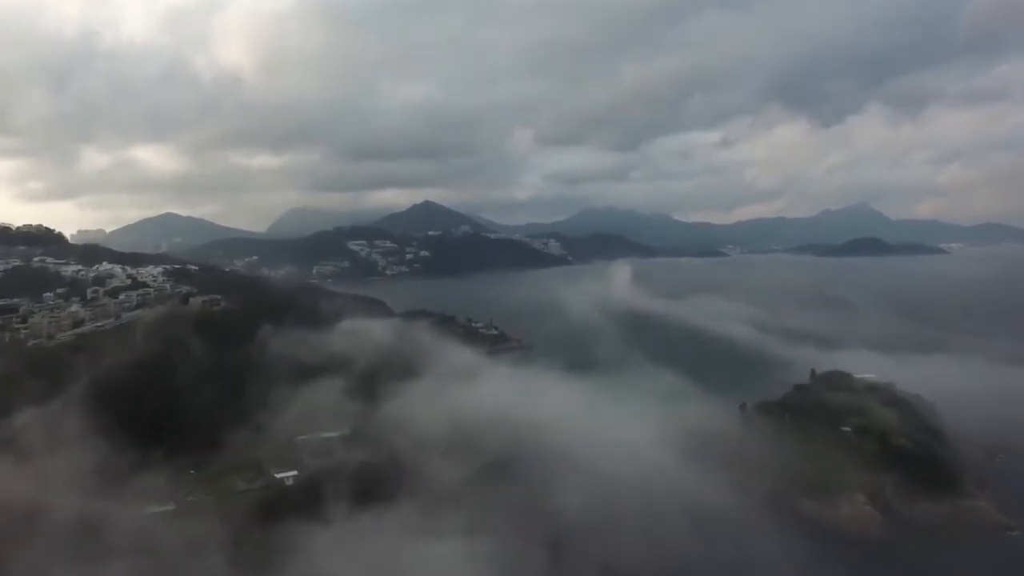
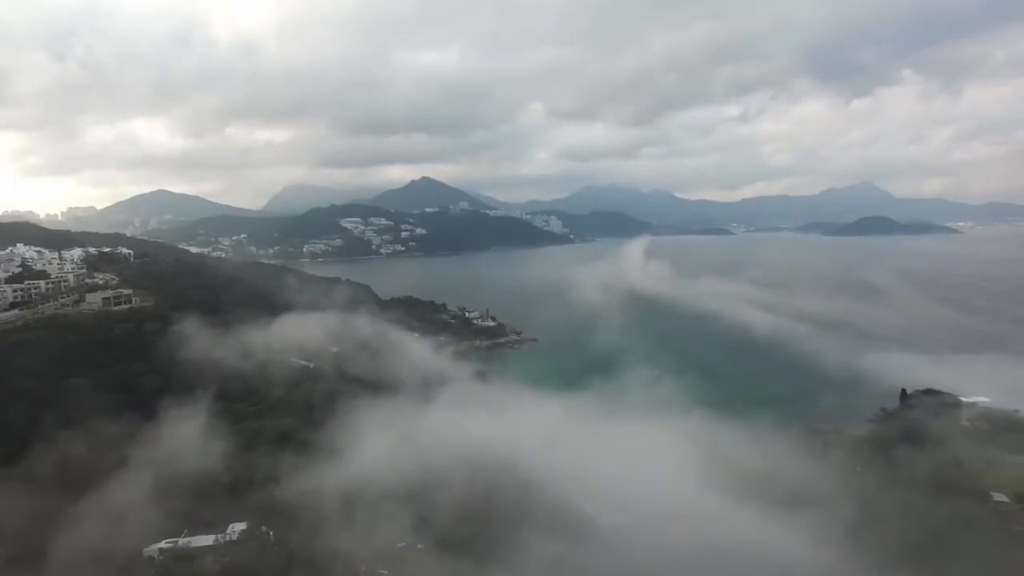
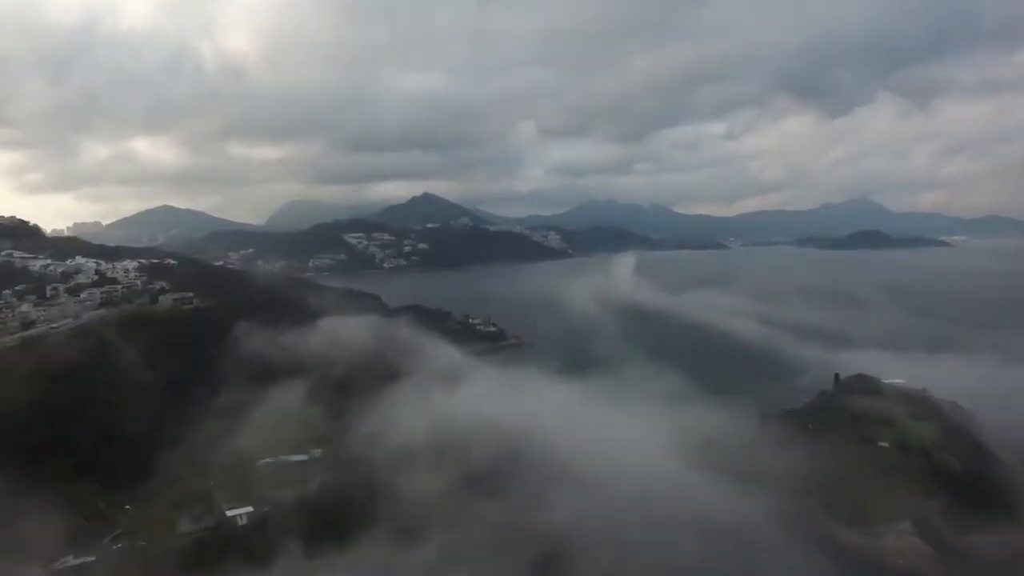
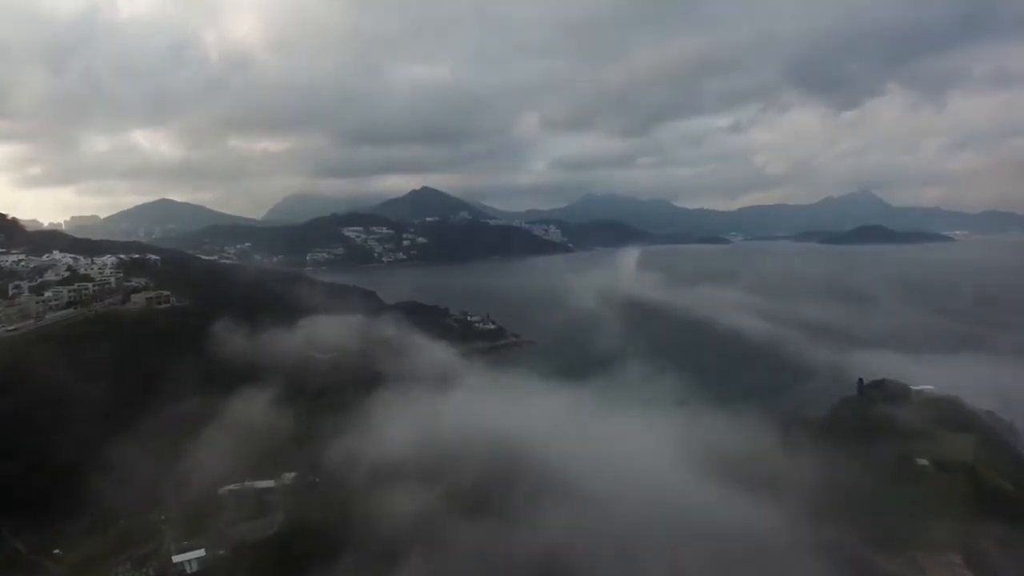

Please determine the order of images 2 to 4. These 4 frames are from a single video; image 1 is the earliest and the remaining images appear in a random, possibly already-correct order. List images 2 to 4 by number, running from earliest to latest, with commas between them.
3, 4, 2
